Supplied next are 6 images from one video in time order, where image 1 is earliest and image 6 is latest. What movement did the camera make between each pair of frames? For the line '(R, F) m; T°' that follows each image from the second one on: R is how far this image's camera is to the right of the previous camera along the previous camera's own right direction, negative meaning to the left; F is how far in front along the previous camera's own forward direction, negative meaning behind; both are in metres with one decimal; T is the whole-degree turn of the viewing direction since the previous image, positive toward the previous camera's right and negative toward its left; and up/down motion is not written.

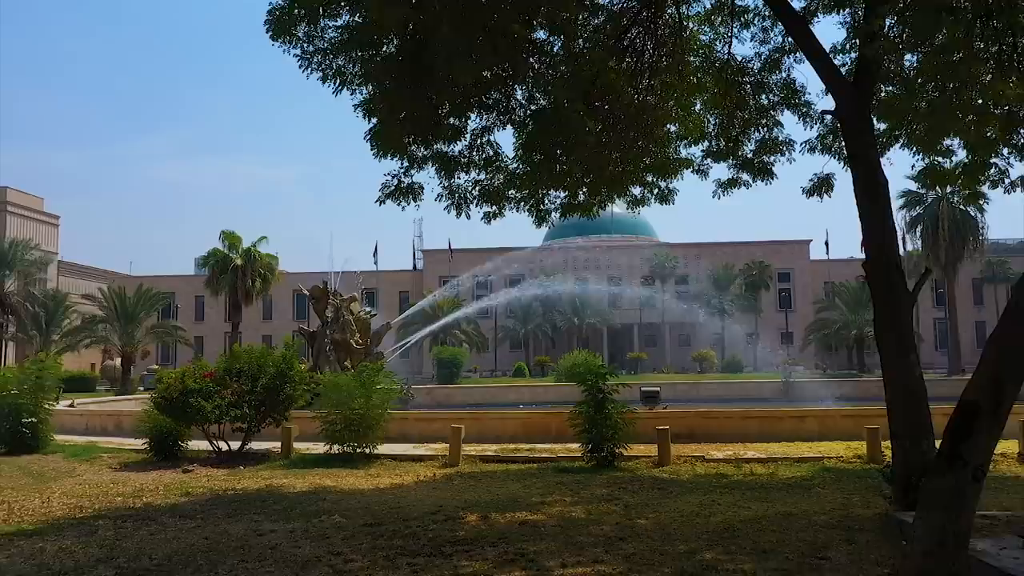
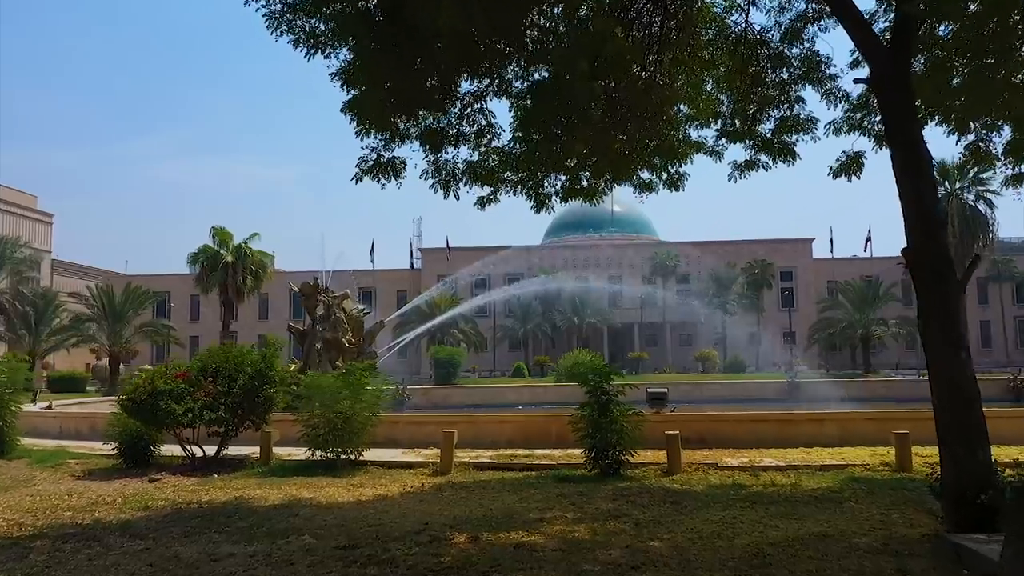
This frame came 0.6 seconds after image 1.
(0.0, +0.9) m; 0°
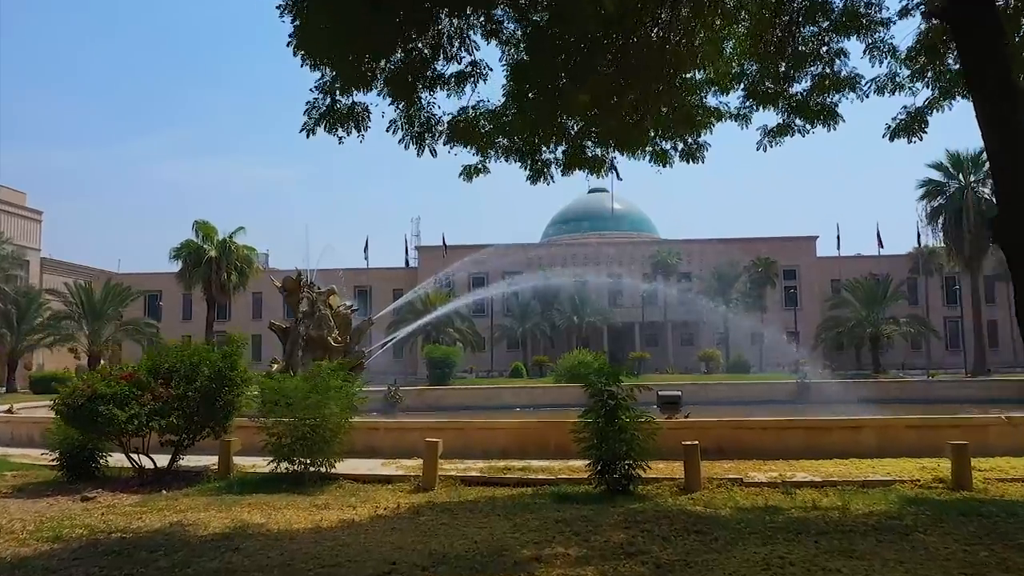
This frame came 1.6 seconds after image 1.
(+0.1, +1.5) m; 0°
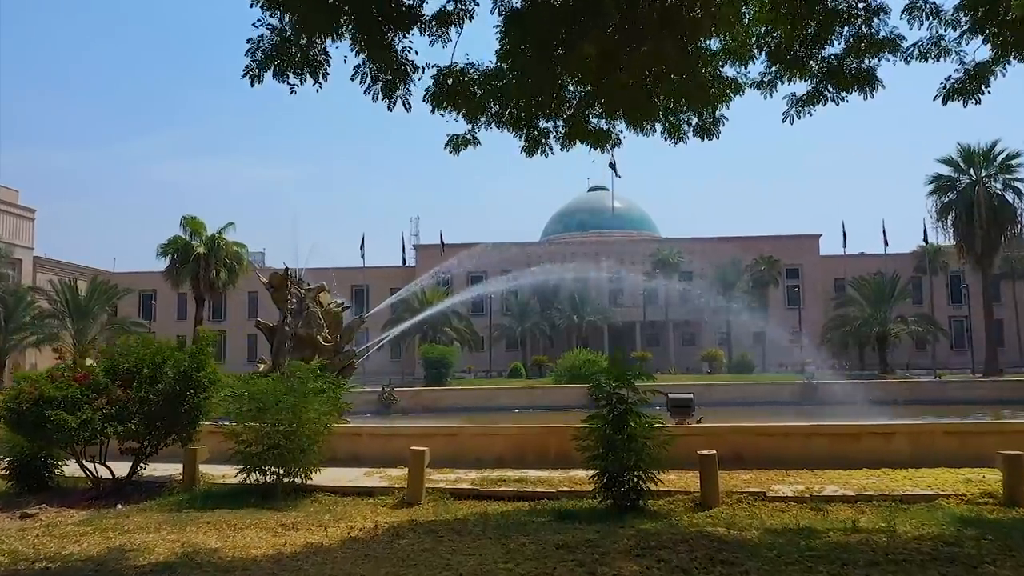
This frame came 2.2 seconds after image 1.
(+0.1, +1.0) m; 0°
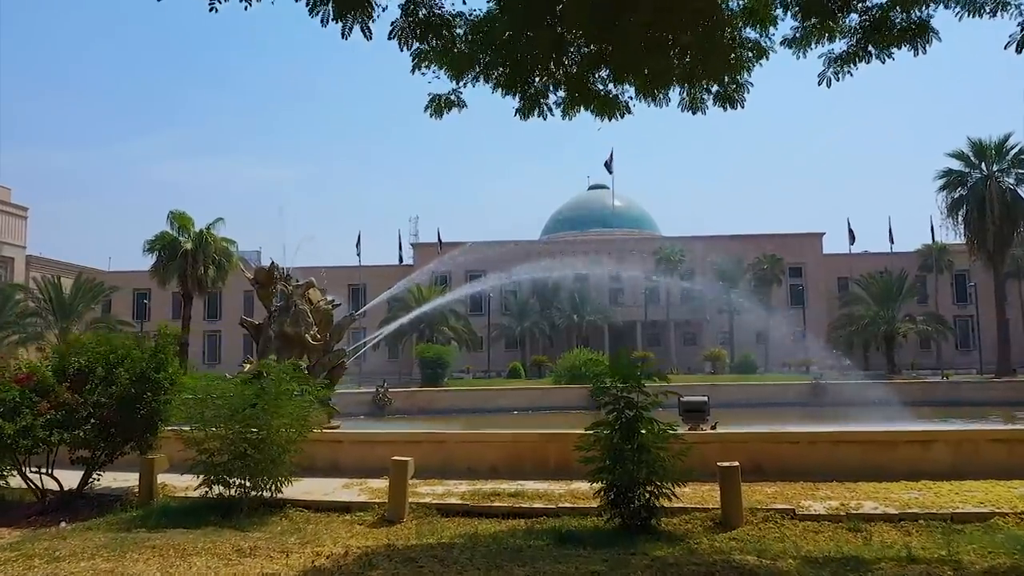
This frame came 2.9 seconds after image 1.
(+0.1, +1.0) m; 0°
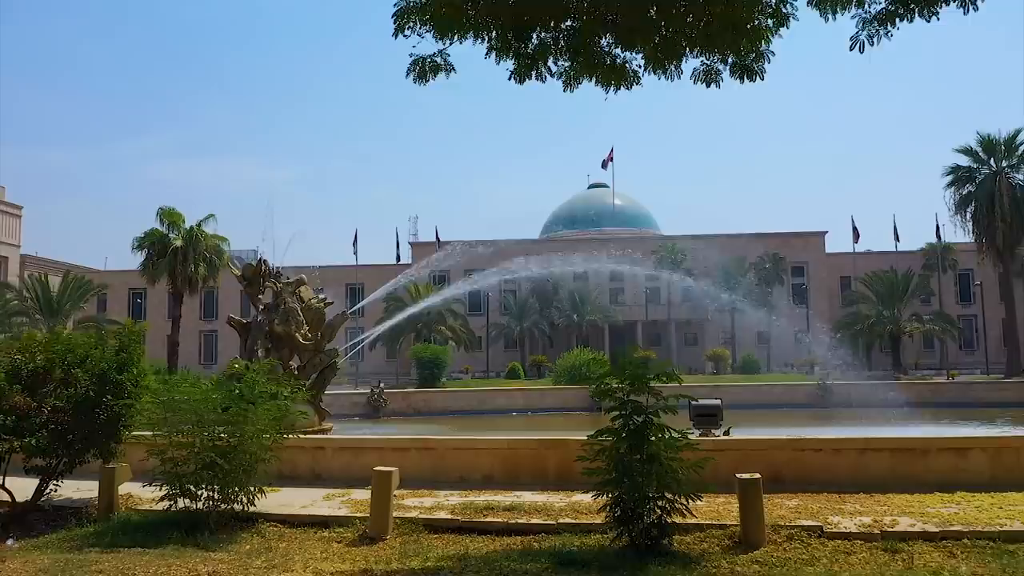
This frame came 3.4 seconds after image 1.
(0.0, +0.8) m; 0°
